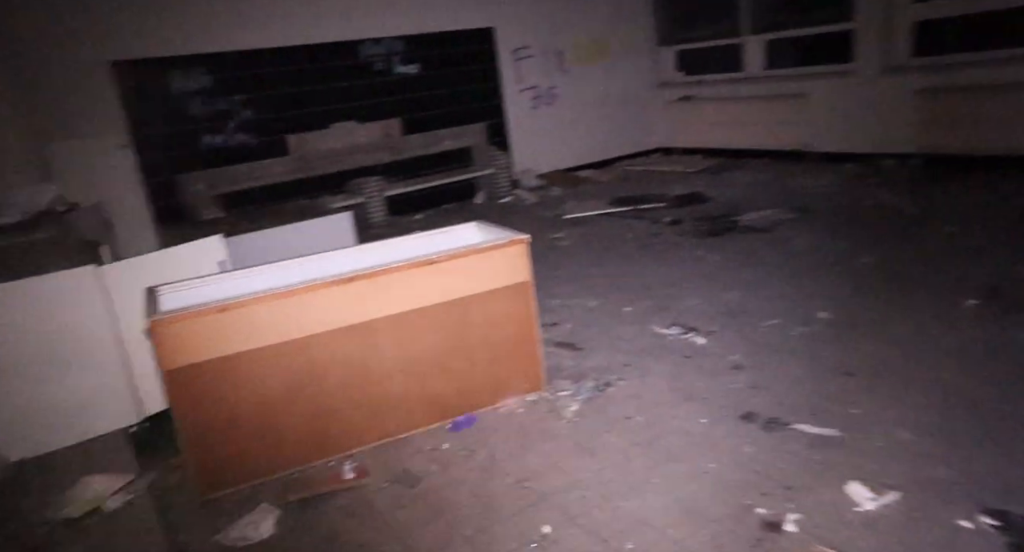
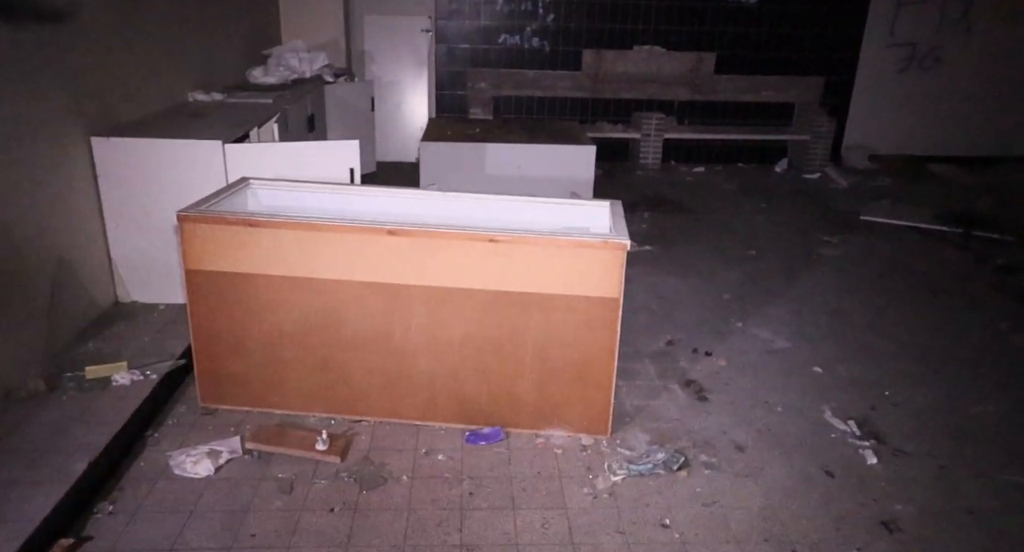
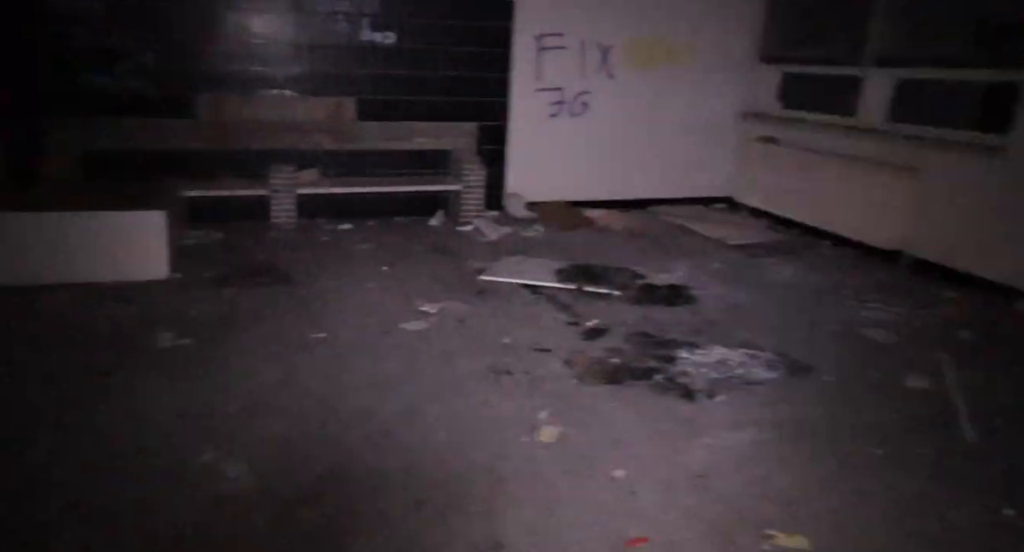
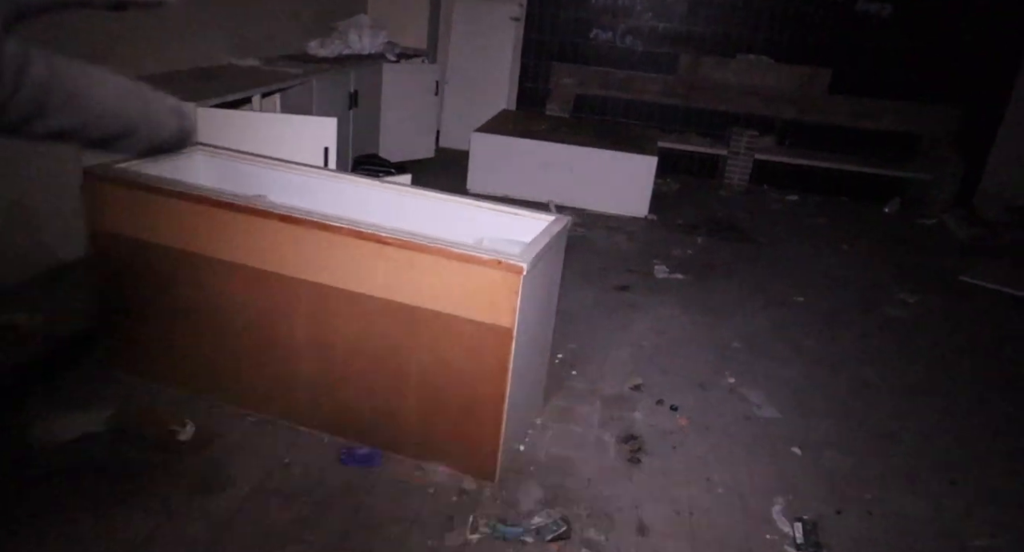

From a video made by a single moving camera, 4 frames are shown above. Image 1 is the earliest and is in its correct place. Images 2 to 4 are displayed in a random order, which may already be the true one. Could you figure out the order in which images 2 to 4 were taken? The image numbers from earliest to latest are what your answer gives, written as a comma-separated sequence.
2, 4, 3
